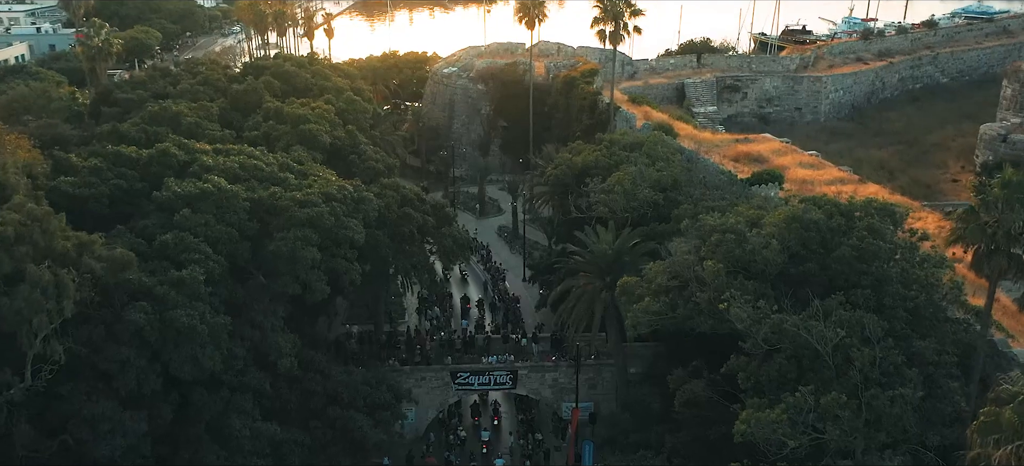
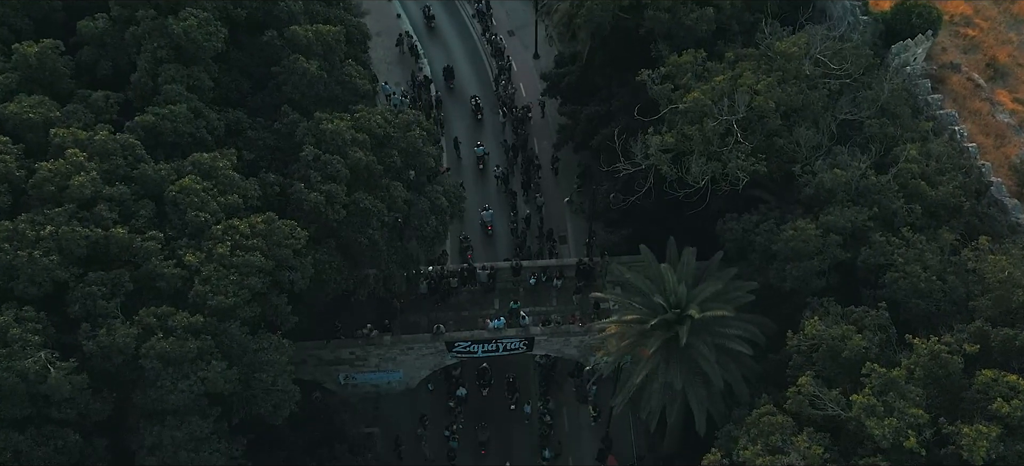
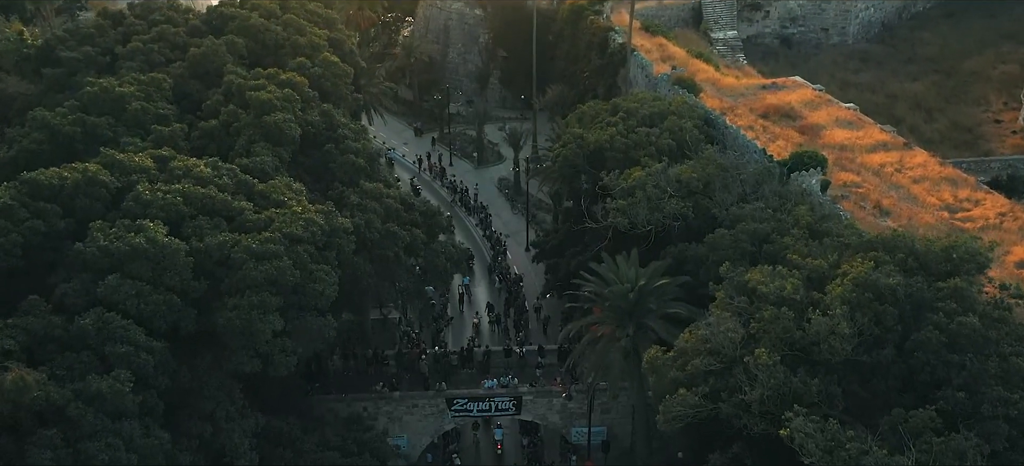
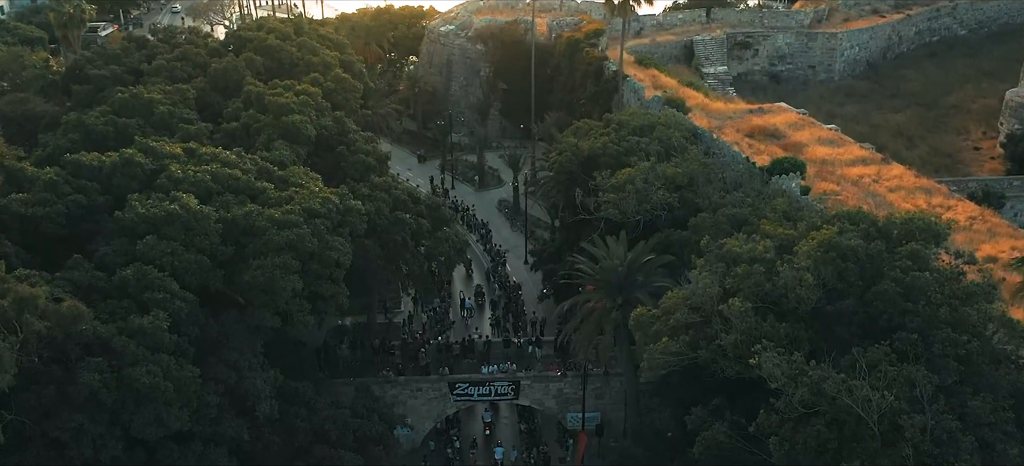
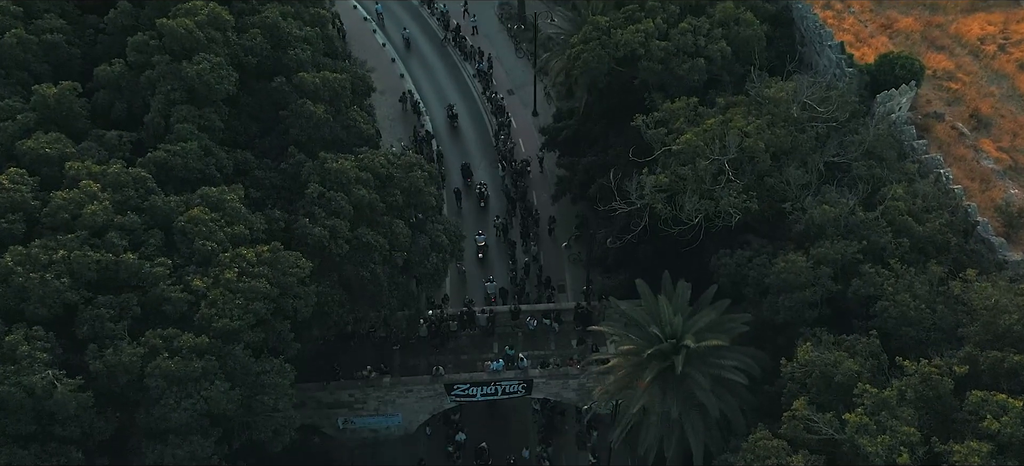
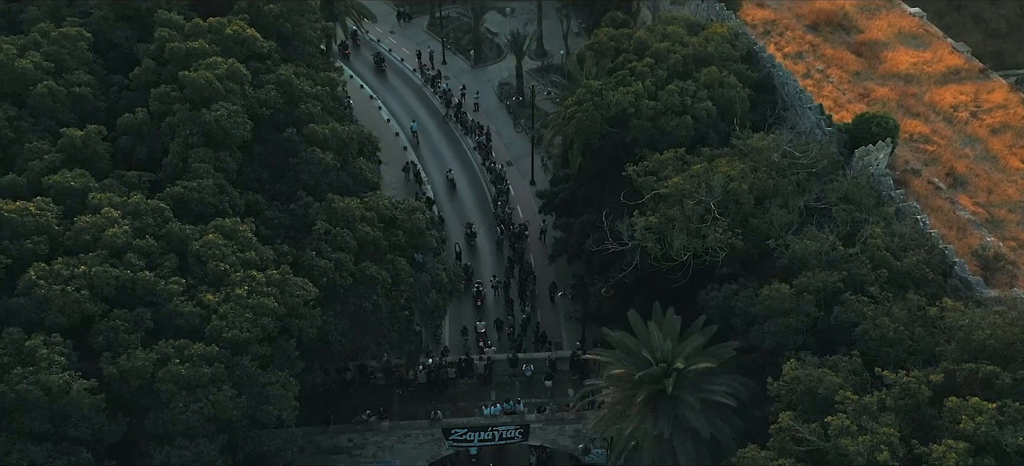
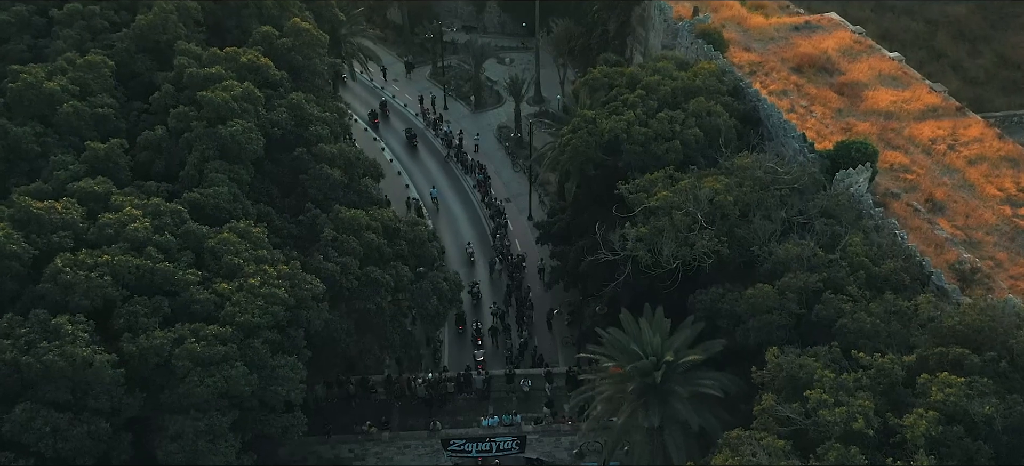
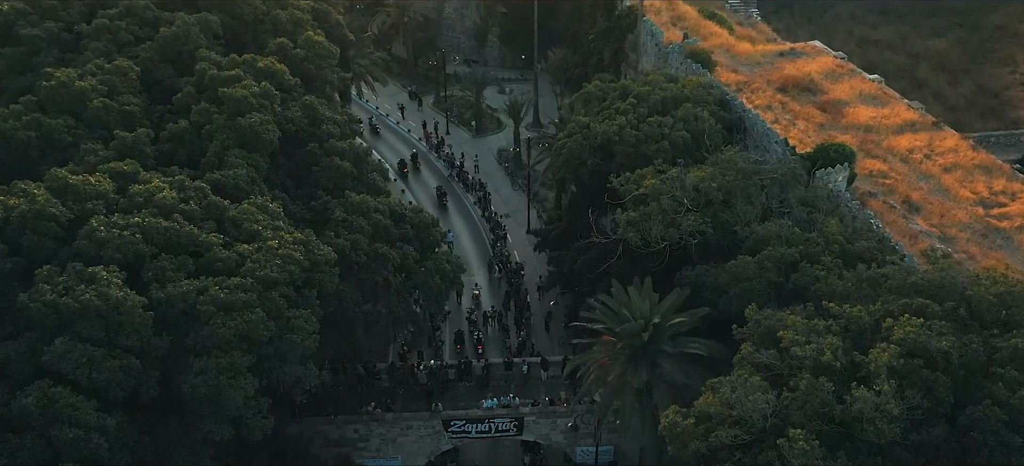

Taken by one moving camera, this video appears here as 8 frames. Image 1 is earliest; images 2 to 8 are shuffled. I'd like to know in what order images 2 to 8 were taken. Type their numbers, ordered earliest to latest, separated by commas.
4, 3, 8, 7, 6, 5, 2
